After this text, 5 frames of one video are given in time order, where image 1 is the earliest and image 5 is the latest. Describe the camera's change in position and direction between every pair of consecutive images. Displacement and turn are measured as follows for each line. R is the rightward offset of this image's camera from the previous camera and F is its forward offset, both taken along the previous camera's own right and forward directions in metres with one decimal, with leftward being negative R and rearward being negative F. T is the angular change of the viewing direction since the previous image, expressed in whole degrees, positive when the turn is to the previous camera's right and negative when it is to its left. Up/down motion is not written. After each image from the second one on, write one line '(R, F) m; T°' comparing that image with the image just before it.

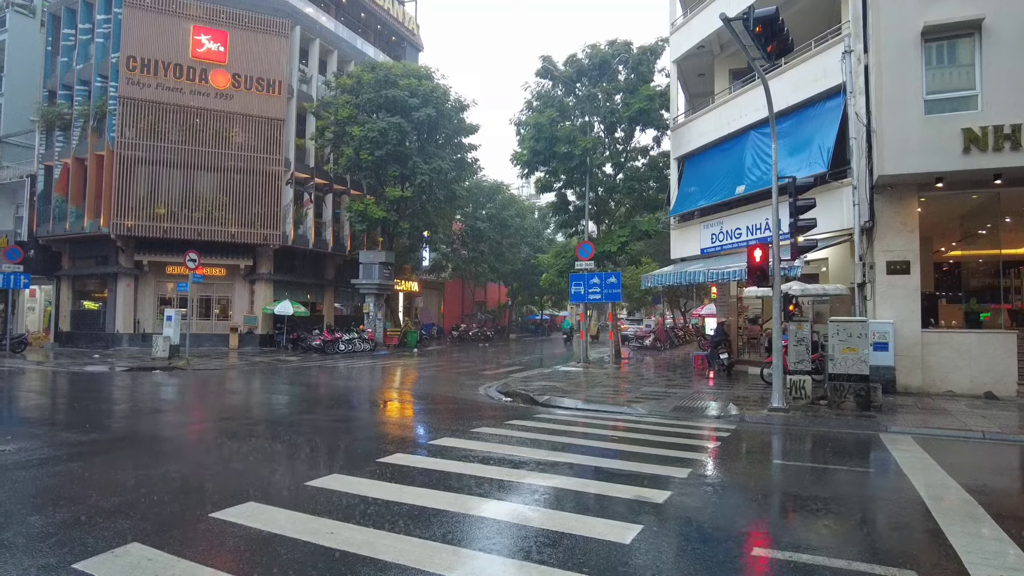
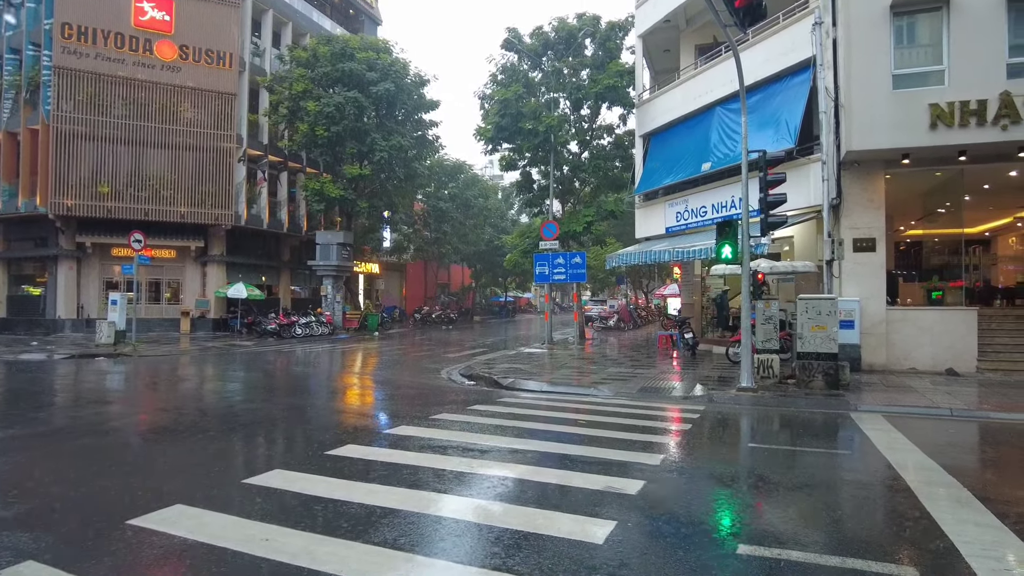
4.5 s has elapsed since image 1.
(0.0, +0.5) m; +3°
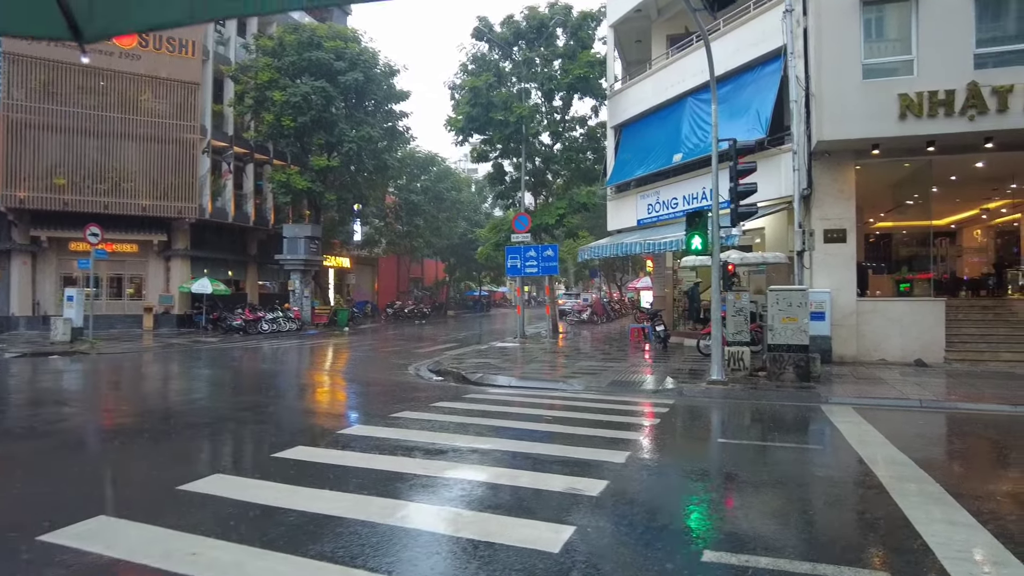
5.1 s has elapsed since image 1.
(+0.1, +0.3) m; +2°
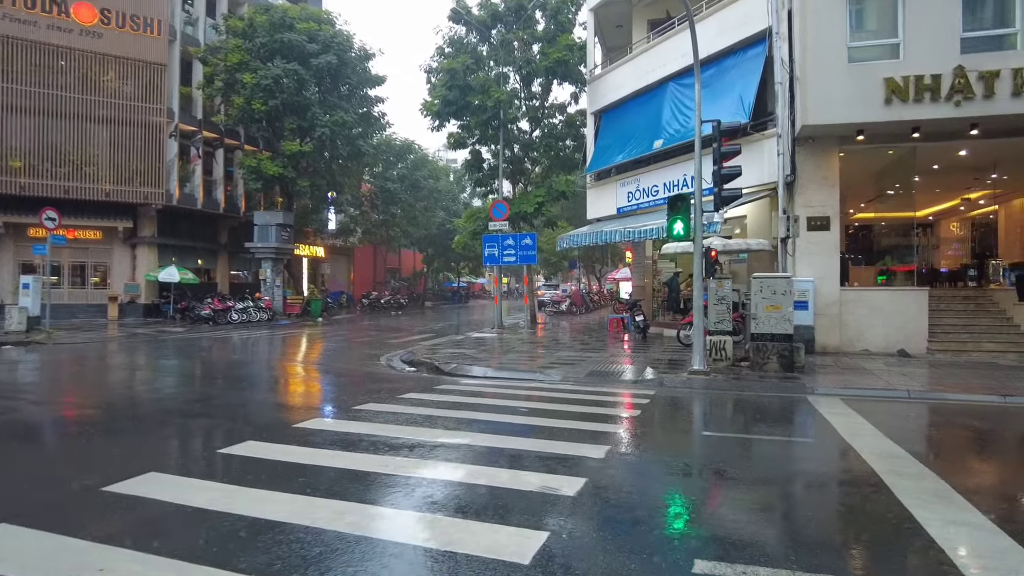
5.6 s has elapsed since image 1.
(+0.1, +0.4) m; +2°
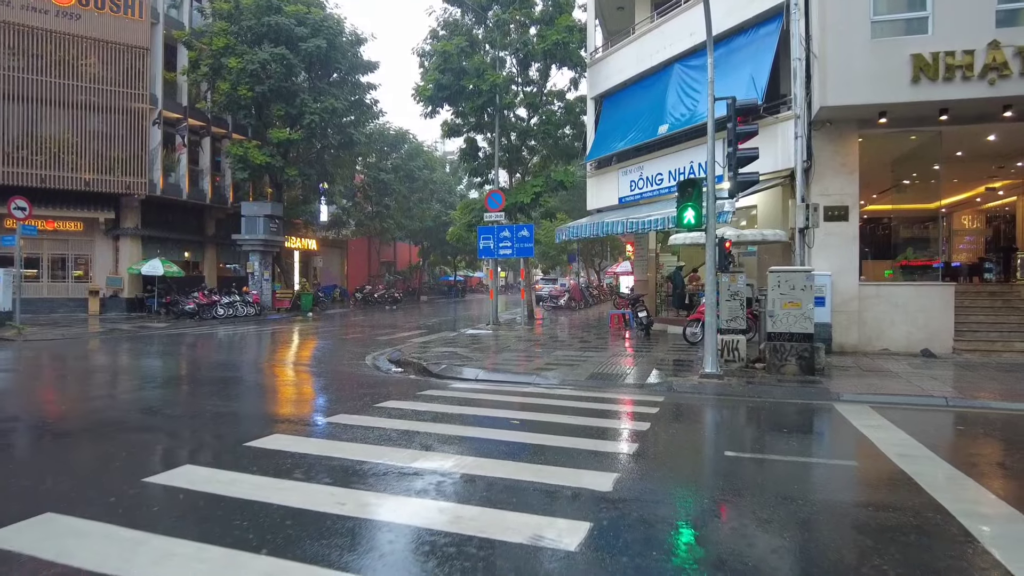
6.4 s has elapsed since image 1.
(+0.1, +0.8) m; 0°
